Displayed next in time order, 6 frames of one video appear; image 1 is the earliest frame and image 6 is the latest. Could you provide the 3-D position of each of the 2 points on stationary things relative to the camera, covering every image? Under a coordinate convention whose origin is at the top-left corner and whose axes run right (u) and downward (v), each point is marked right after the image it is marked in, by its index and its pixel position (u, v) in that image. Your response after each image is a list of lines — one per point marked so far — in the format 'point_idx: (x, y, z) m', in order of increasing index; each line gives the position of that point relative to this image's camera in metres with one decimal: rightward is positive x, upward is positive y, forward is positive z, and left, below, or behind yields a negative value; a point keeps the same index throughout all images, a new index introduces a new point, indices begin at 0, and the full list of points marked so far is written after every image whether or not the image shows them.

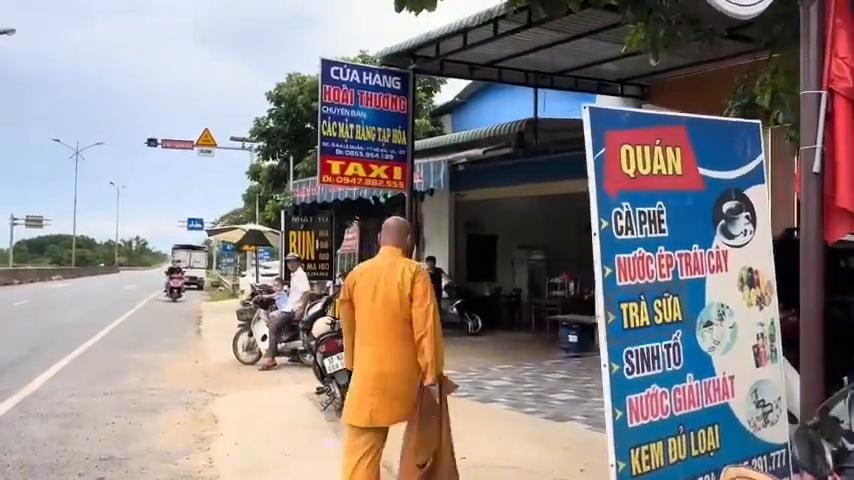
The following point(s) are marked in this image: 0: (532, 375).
0: (+1.4, -1.8, +9.2) m
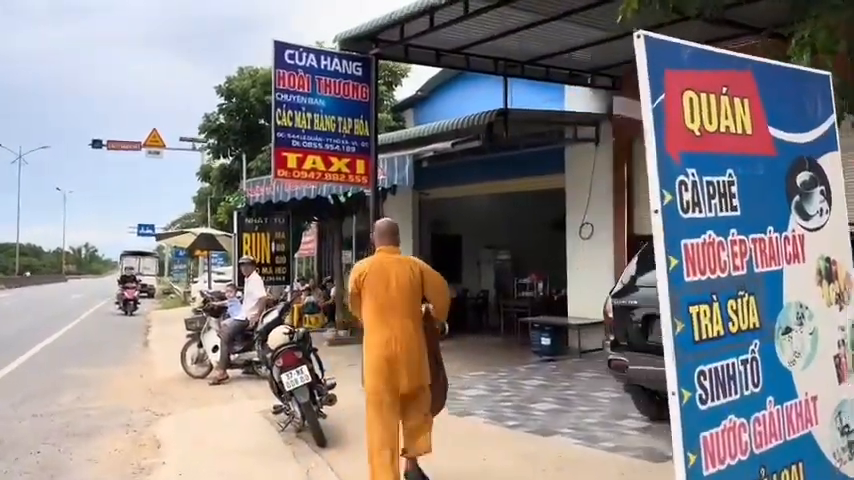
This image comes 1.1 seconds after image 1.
0: (+1.0, -1.8, +8.6) m
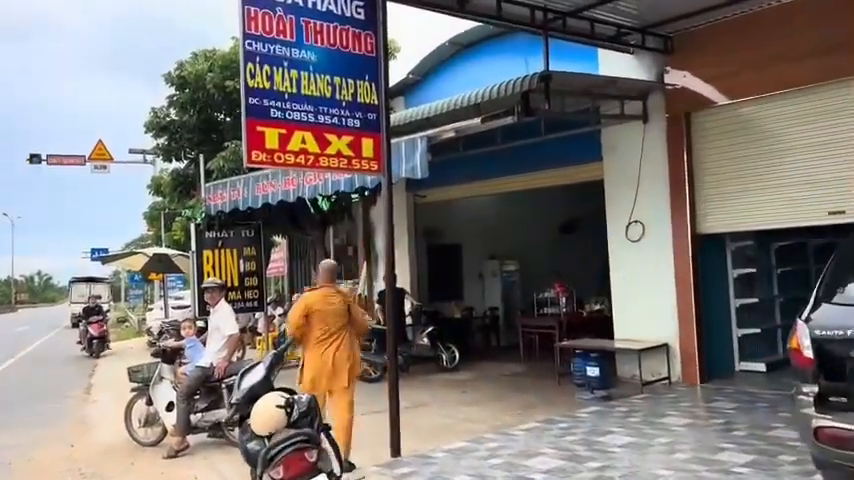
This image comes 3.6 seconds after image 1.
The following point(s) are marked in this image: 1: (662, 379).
0: (+1.4, -1.8, +6.2) m
1: (+3.0, -1.8, +9.1) m
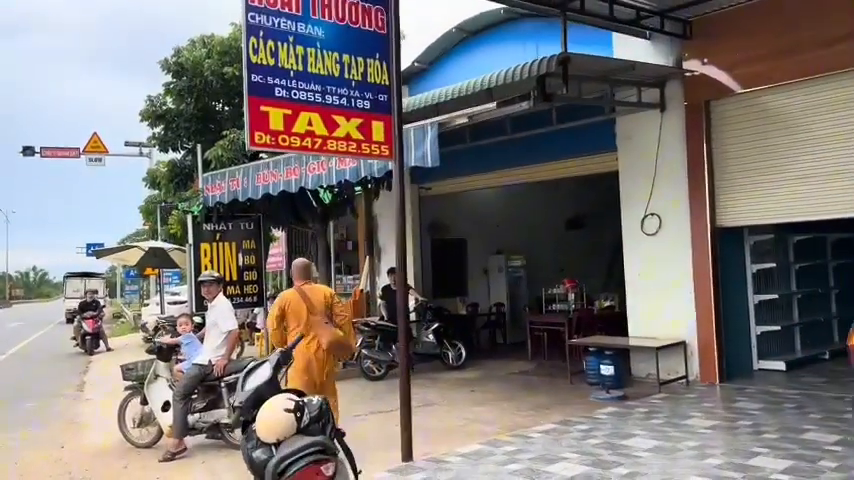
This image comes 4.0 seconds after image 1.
0: (+1.5, -1.7, +5.8) m
1: (+3.1, -1.7, +8.7) m
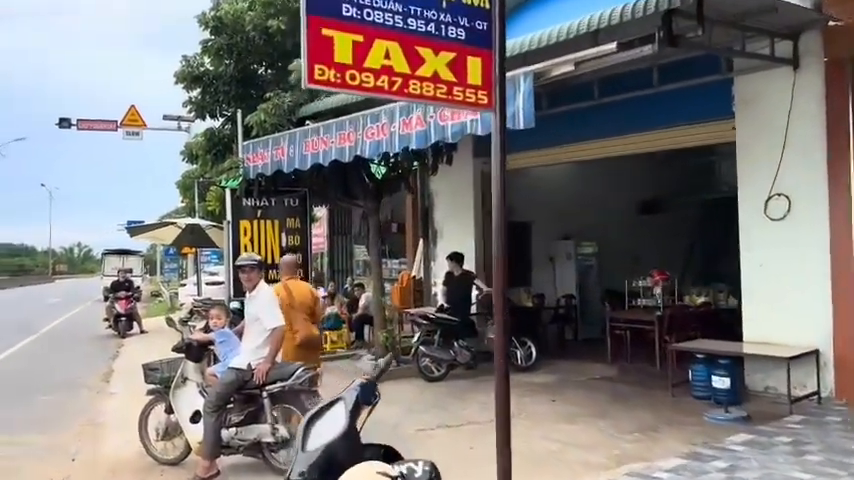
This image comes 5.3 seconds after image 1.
0: (+2.1, -1.6, +4.4) m
1: (+3.9, -1.6, +7.2) m
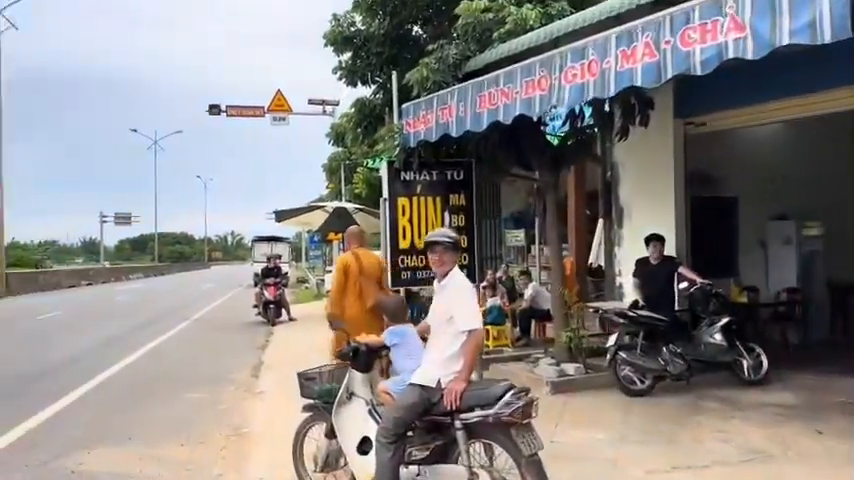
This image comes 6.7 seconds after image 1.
0: (+3.3, -1.4, +2.2) m
1: (+5.6, -1.4, +4.7) m
